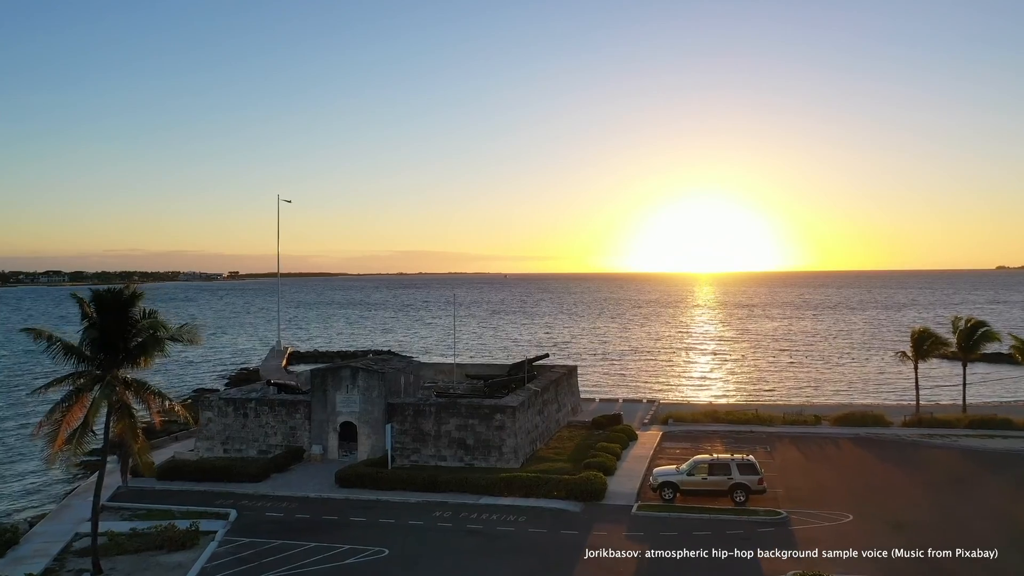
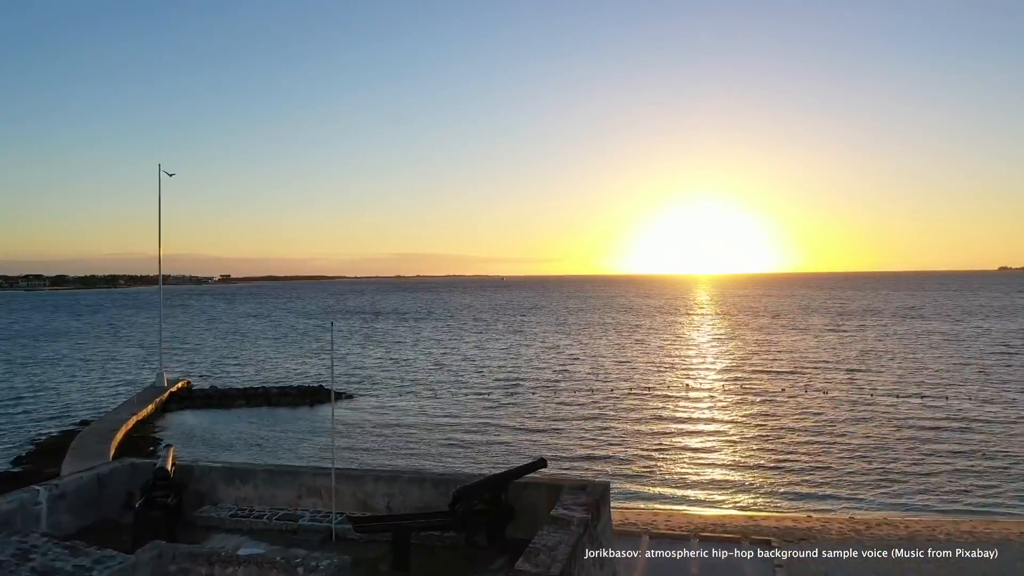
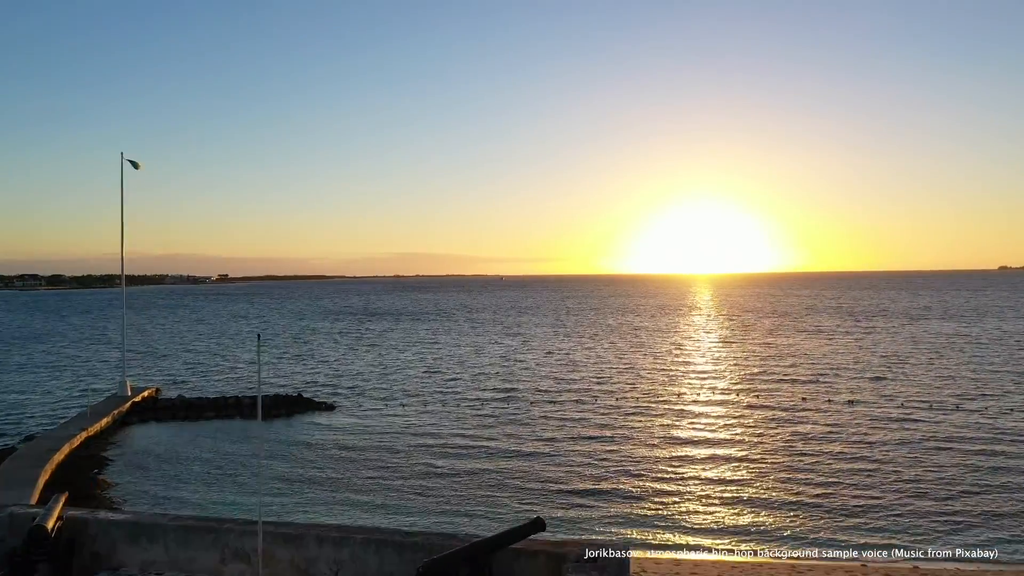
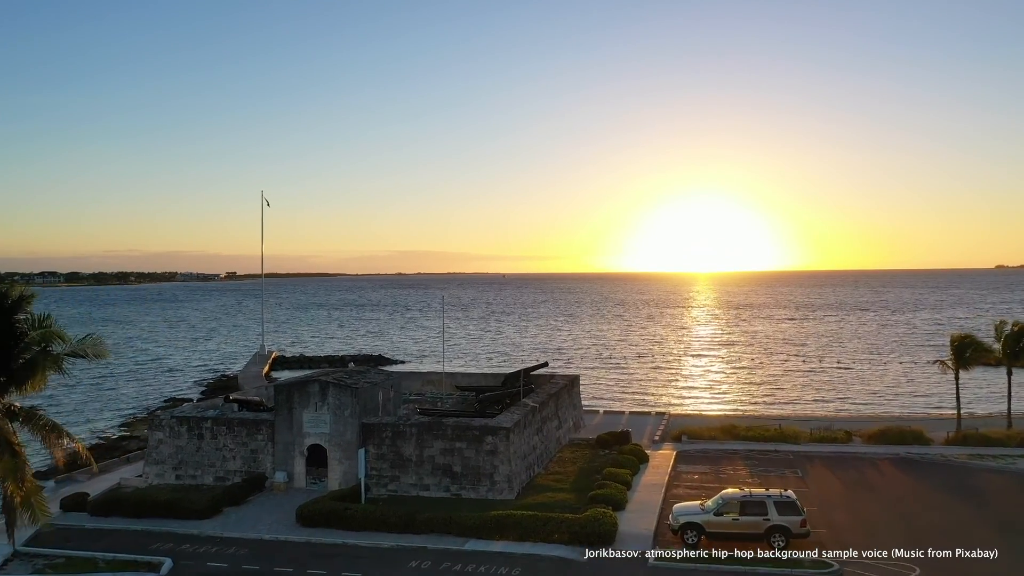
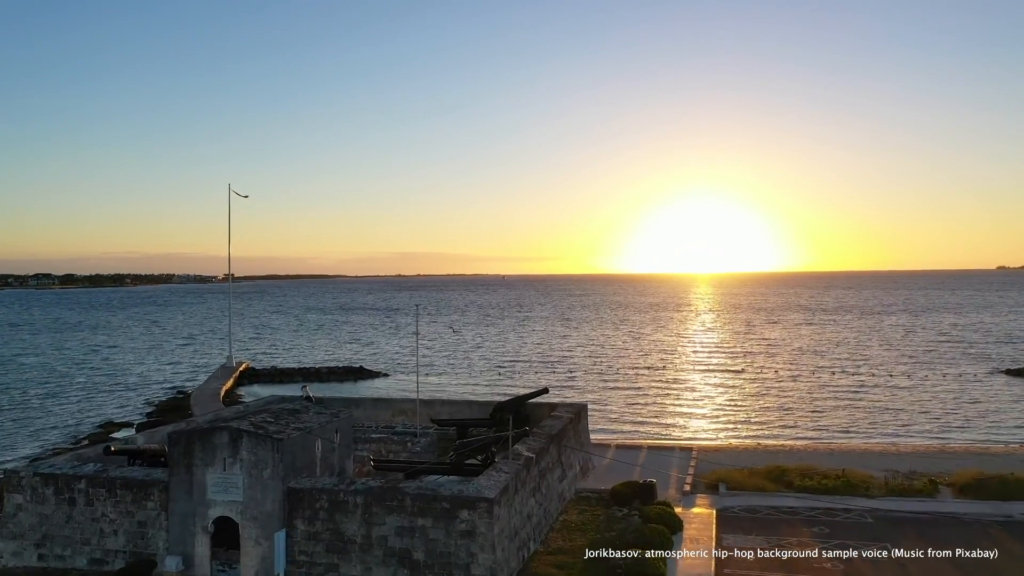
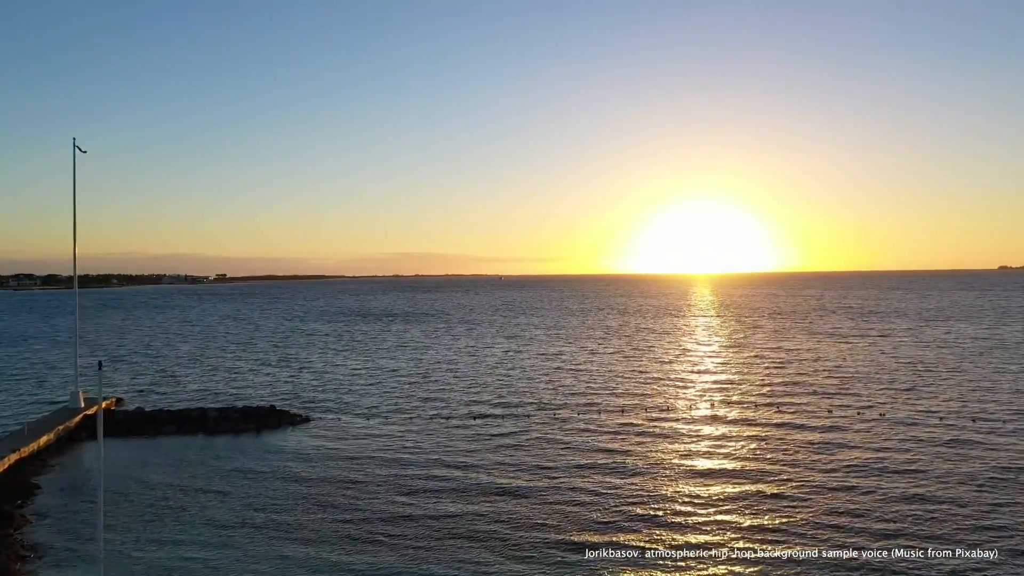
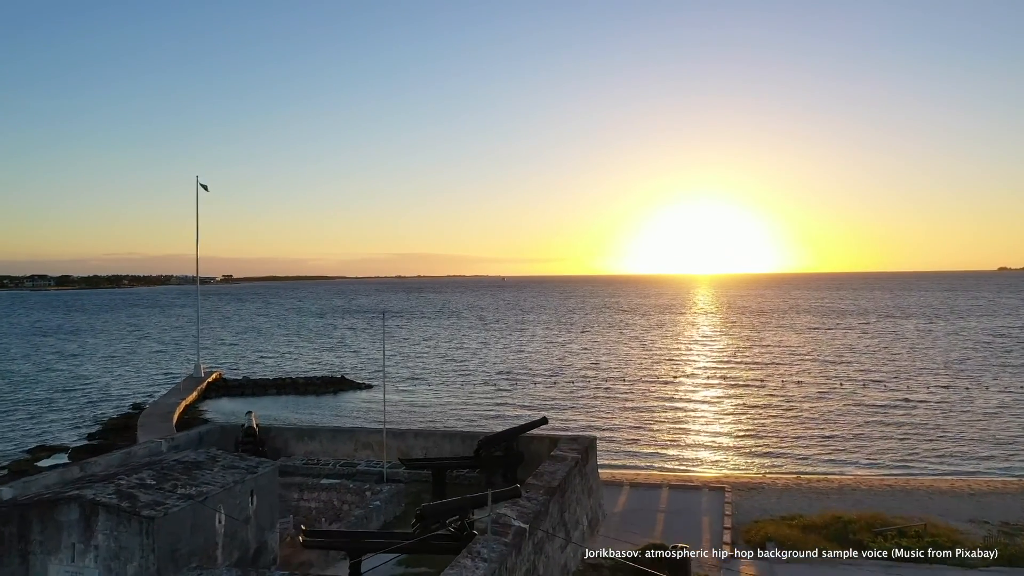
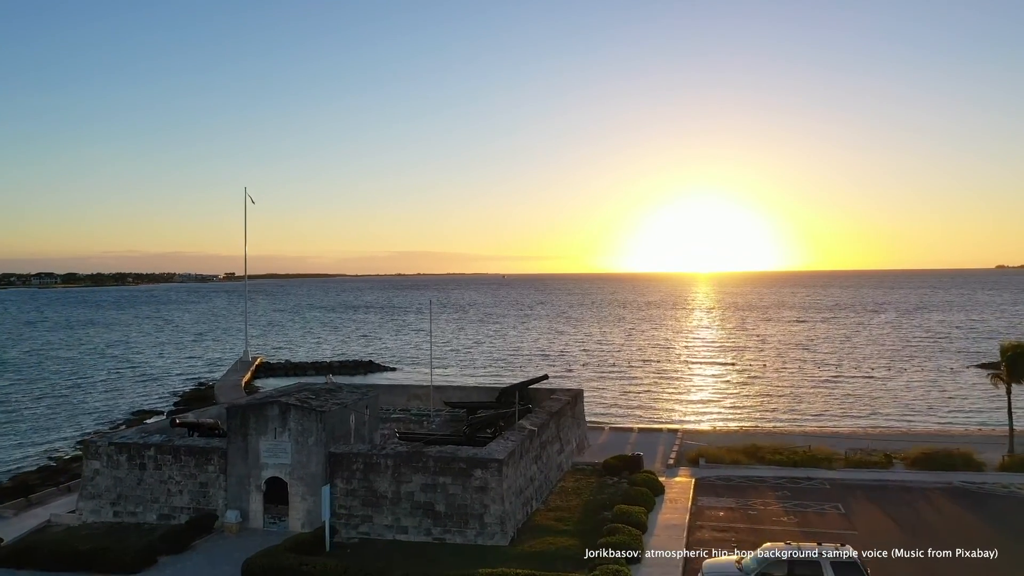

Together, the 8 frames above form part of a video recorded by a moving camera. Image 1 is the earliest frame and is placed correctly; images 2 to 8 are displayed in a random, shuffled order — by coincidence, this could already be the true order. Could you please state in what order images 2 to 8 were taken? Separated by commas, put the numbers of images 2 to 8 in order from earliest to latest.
4, 8, 5, 7, 2, 3, 6
